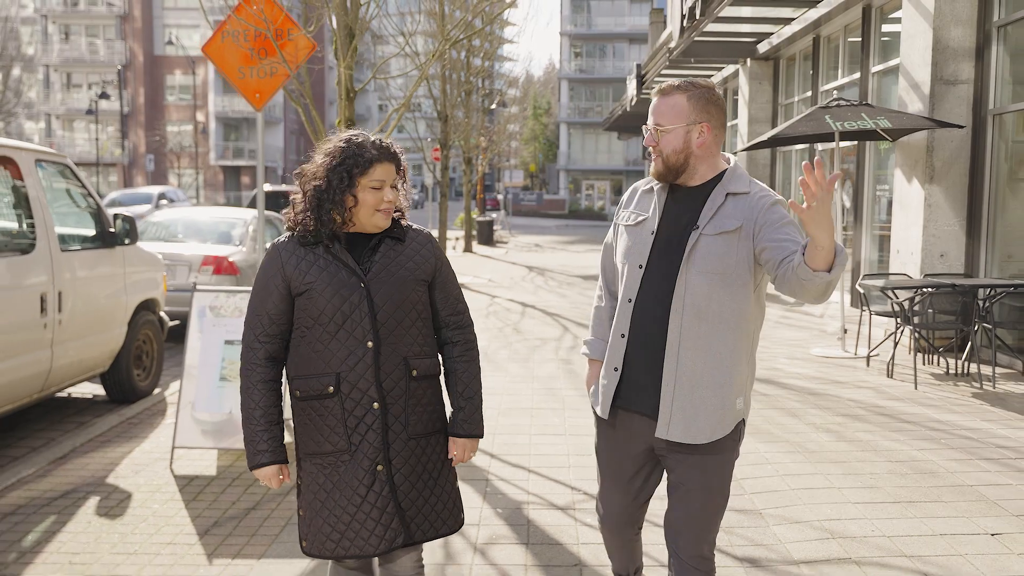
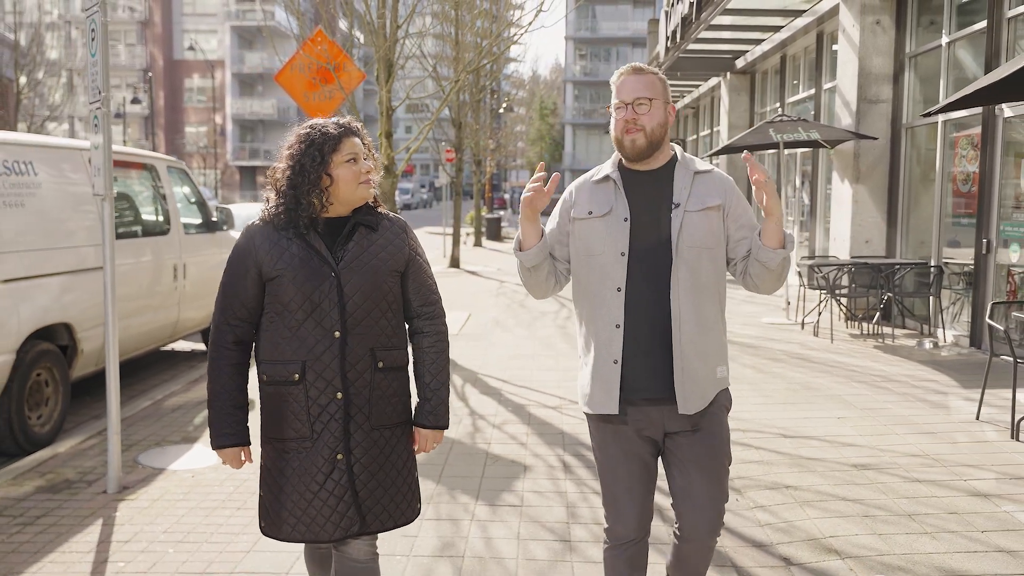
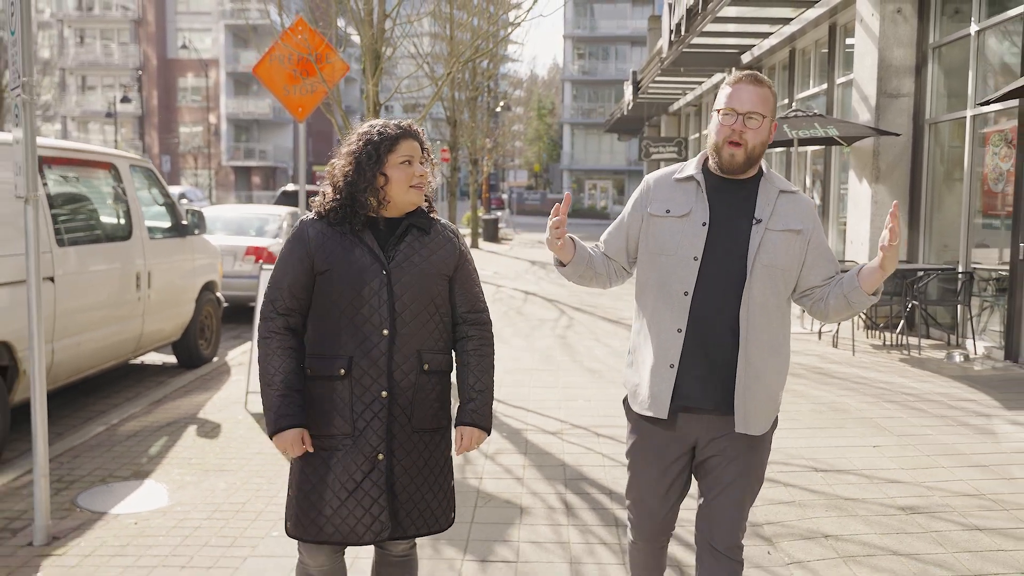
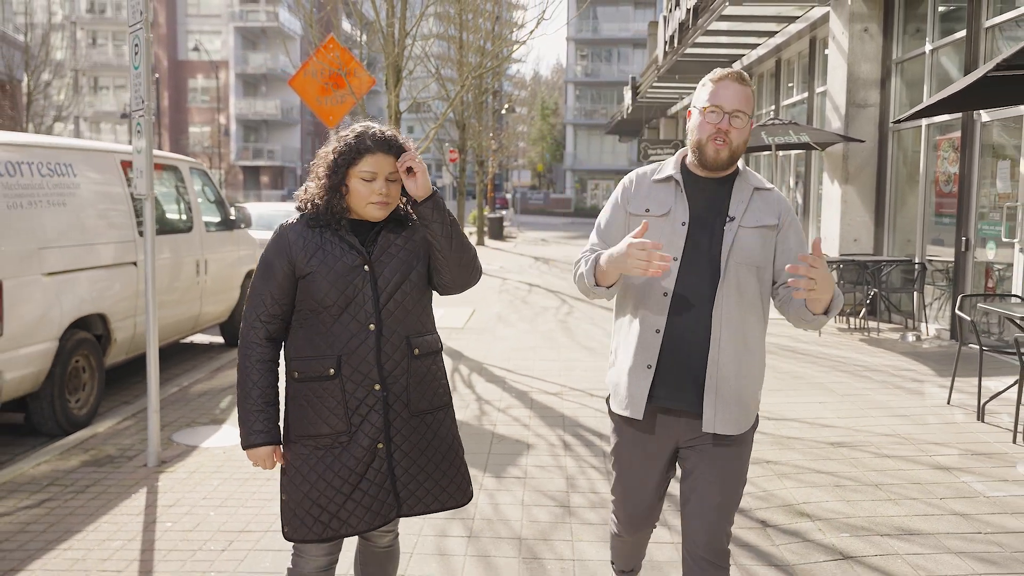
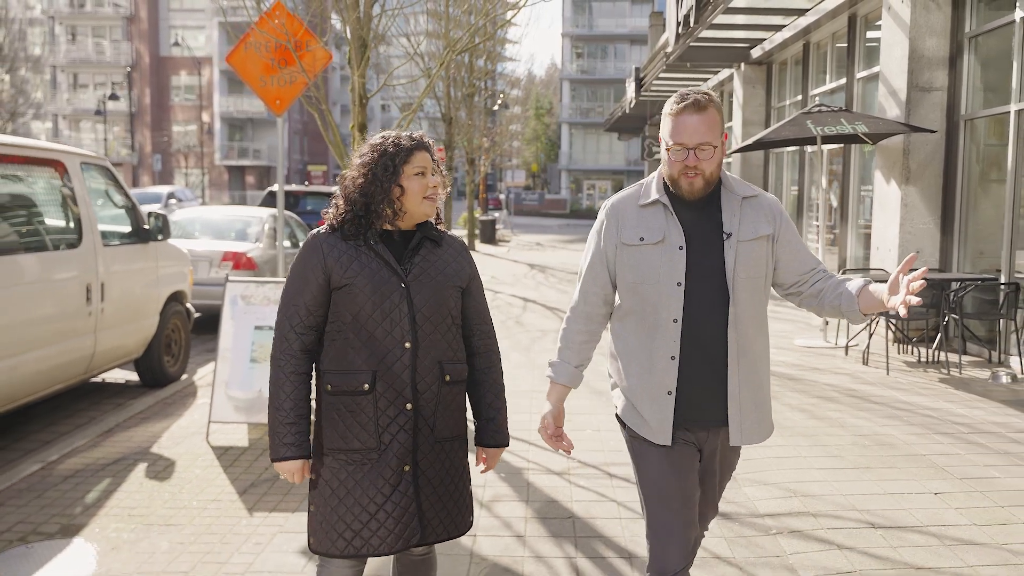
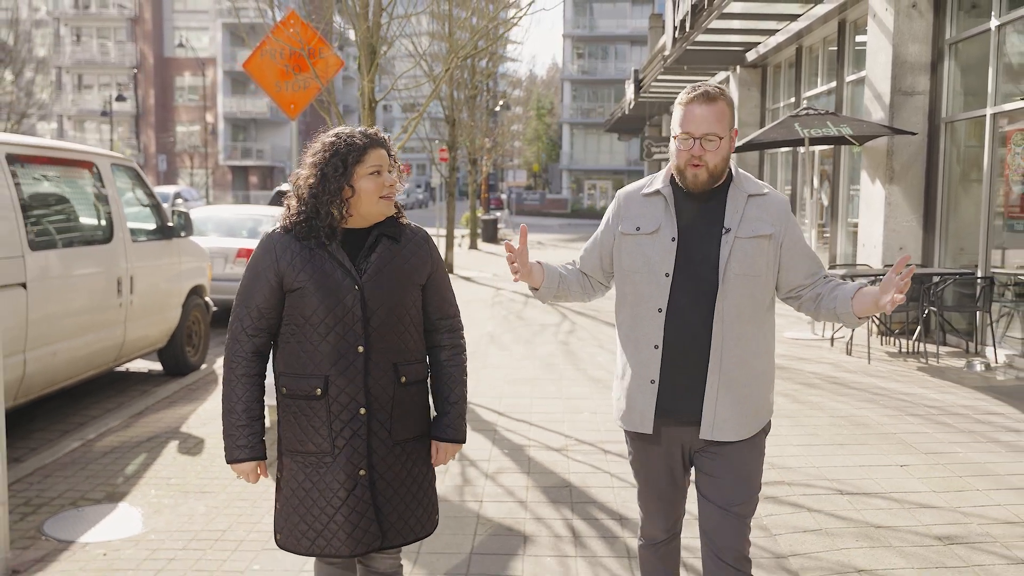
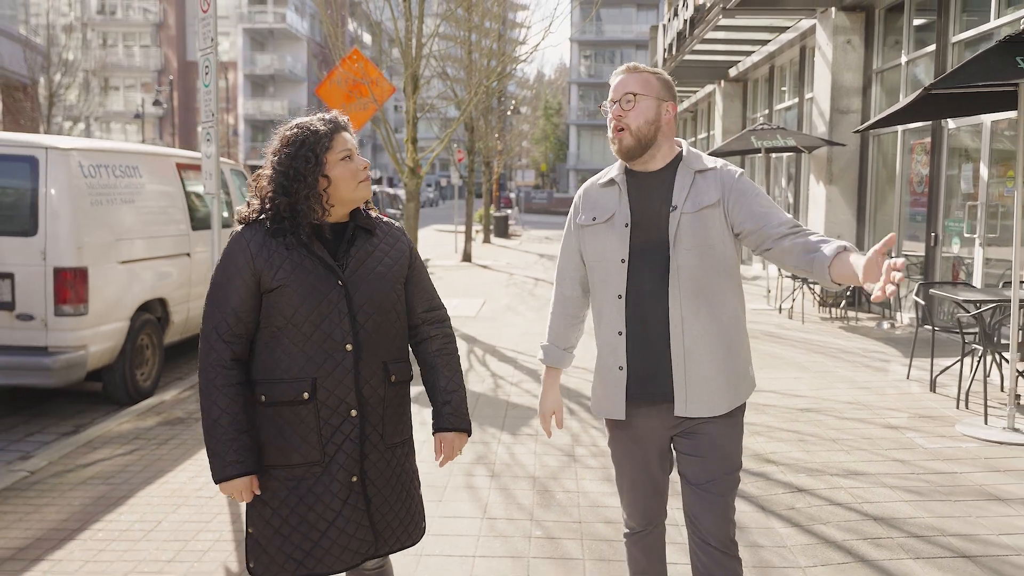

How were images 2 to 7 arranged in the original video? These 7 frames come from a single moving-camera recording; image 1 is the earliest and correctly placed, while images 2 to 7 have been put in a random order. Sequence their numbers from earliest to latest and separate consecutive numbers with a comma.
5, 6, 3, 2, 4, 7
